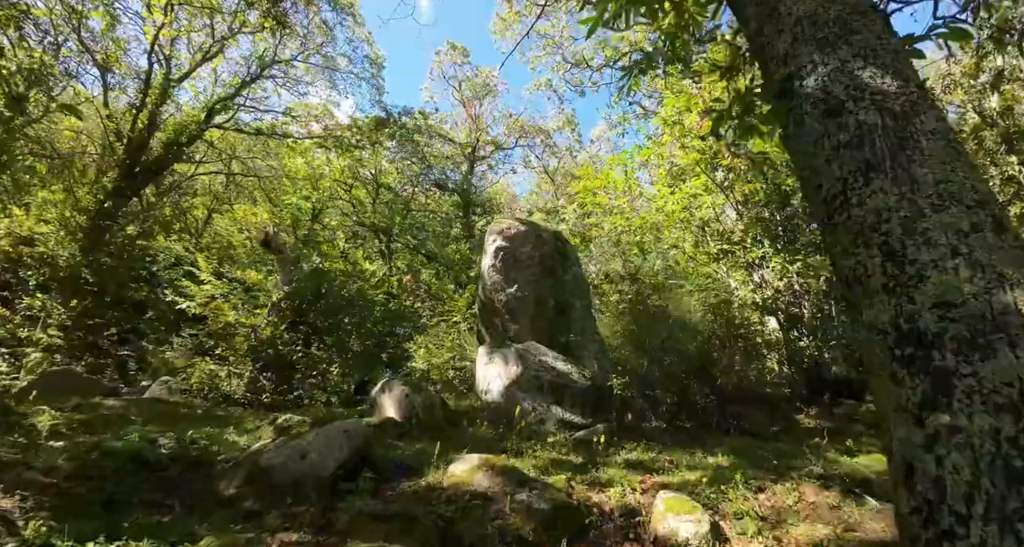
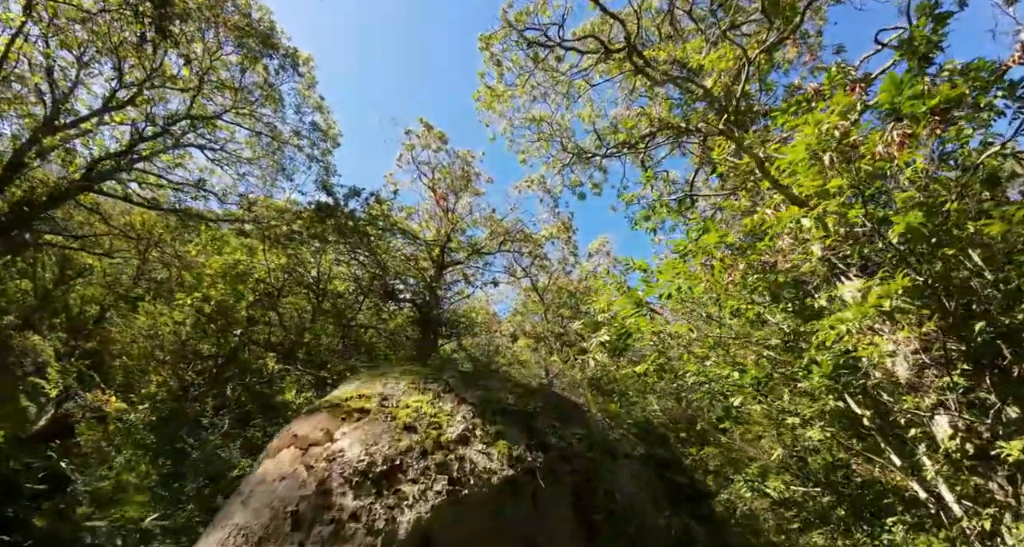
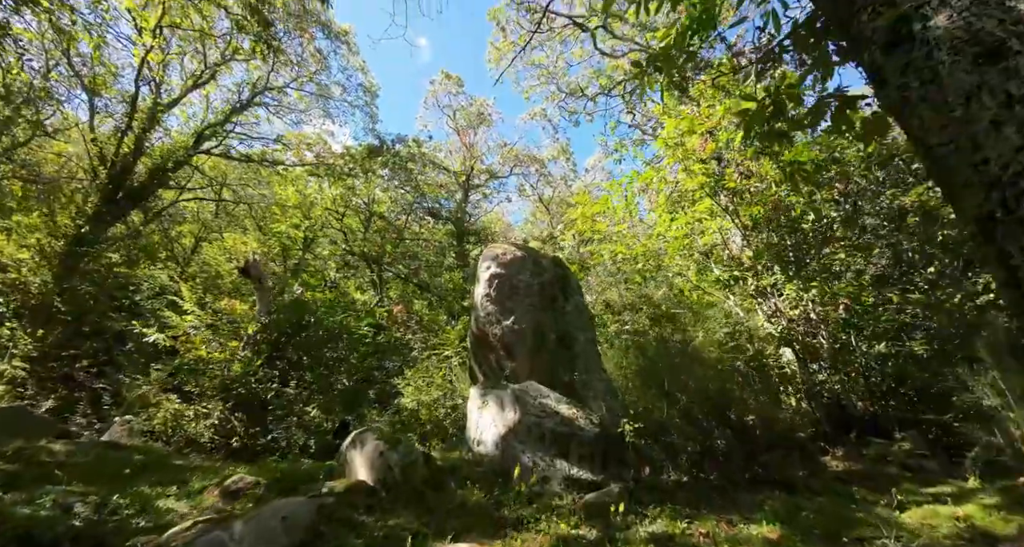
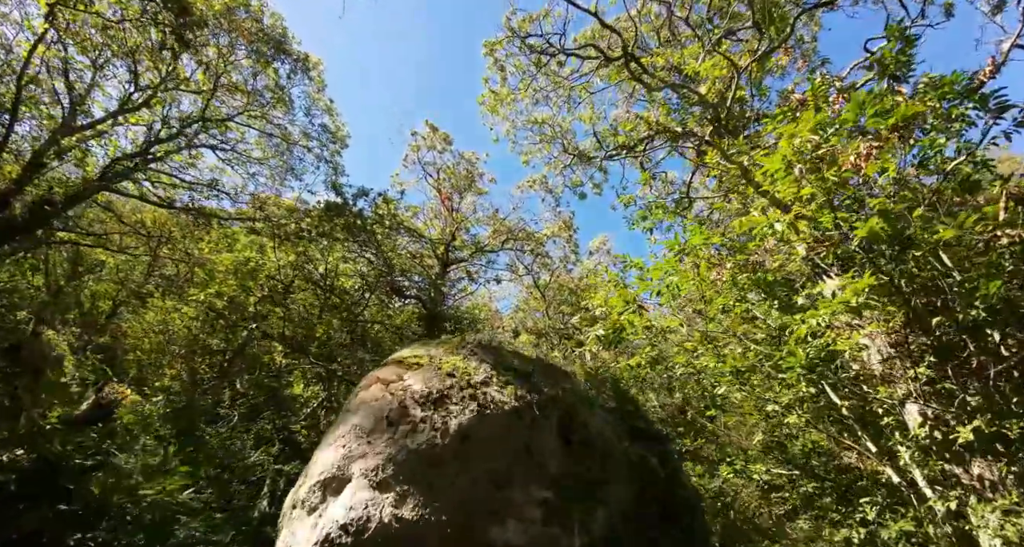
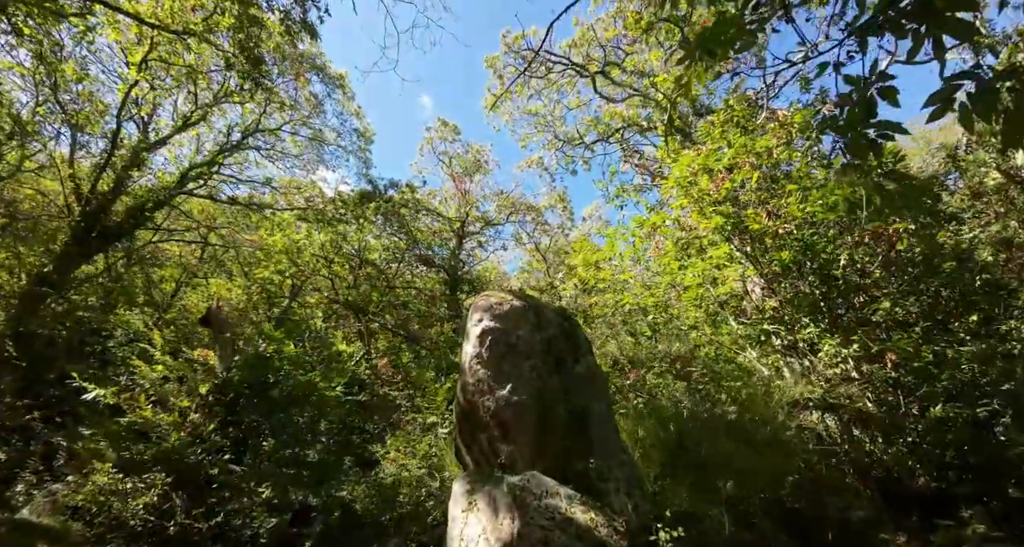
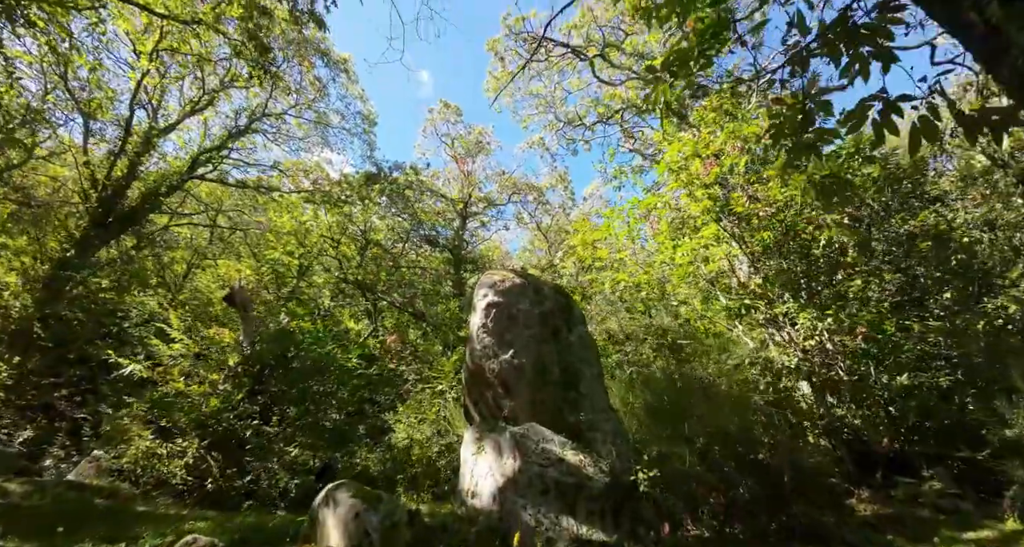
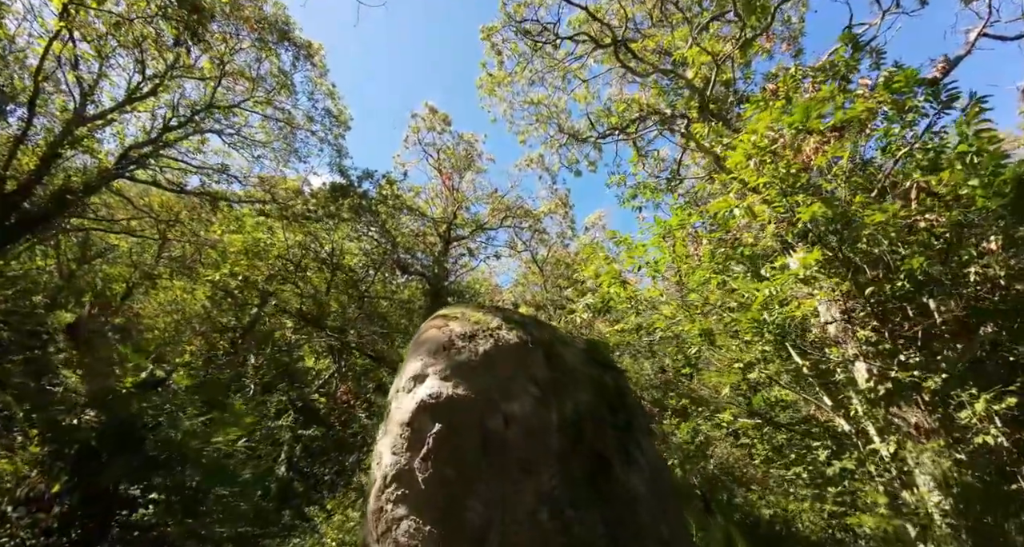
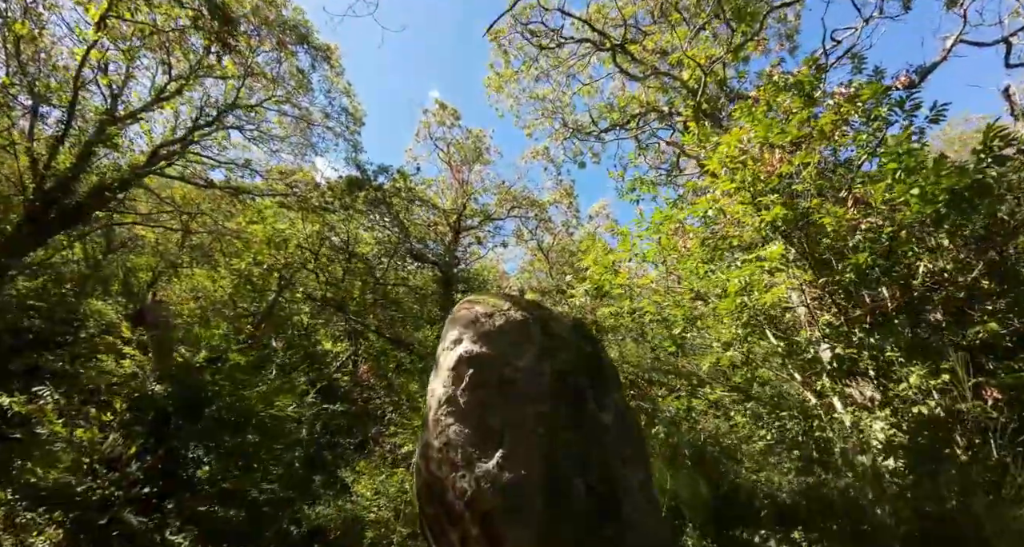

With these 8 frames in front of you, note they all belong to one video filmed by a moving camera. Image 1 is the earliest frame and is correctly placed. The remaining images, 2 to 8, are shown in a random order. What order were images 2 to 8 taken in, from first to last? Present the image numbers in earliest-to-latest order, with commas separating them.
3, 6, 5, 8, 7, 4, 2
